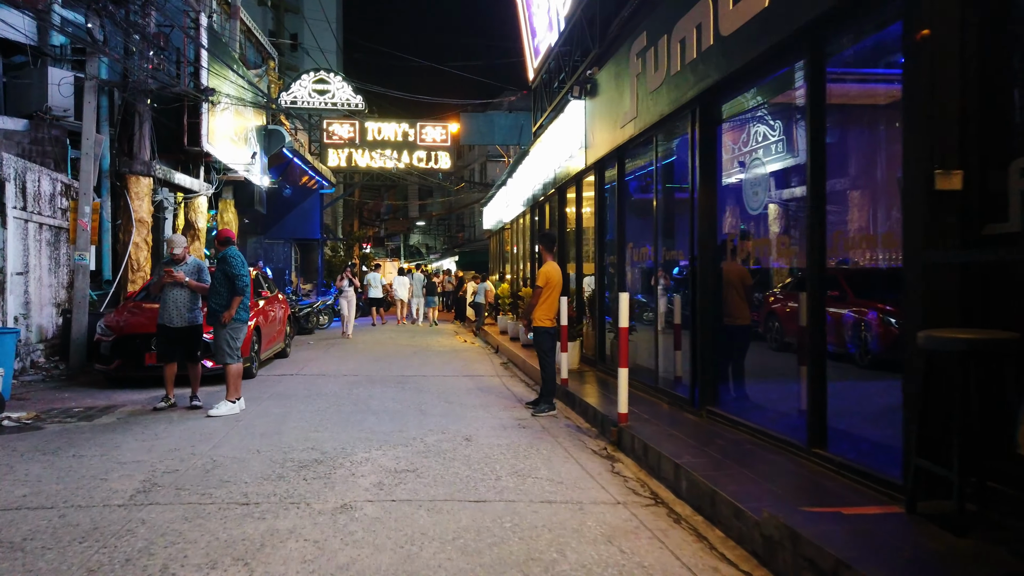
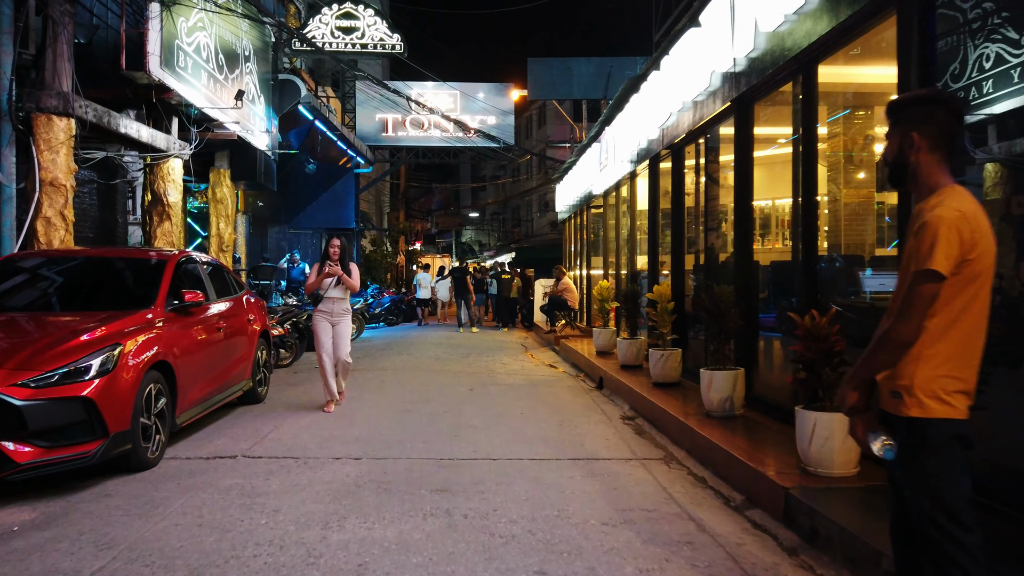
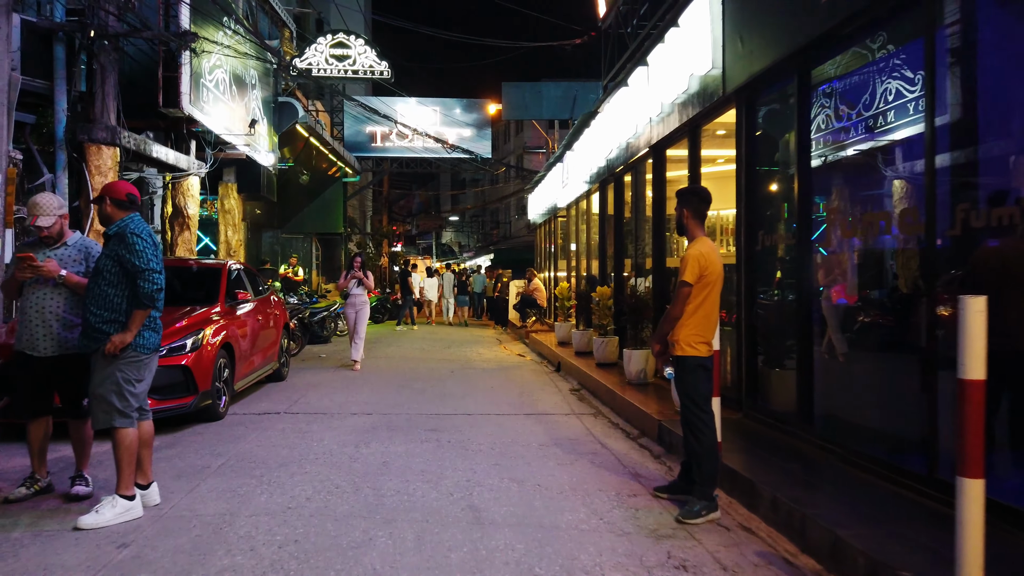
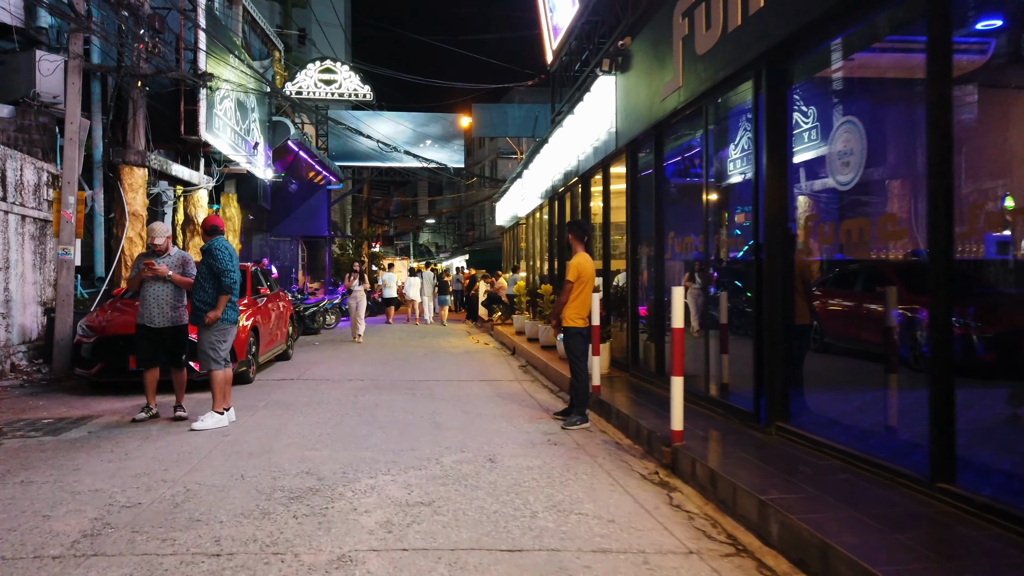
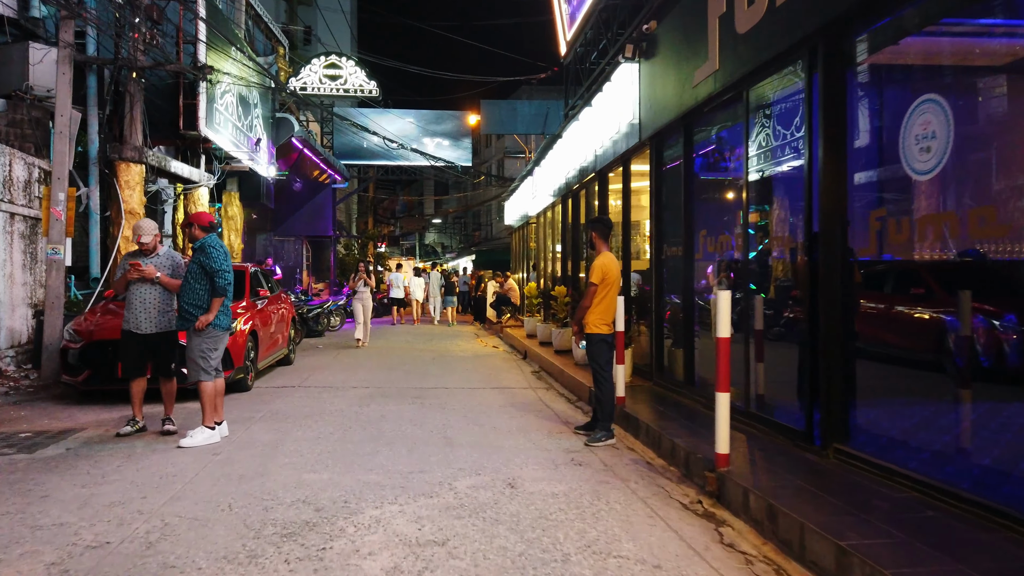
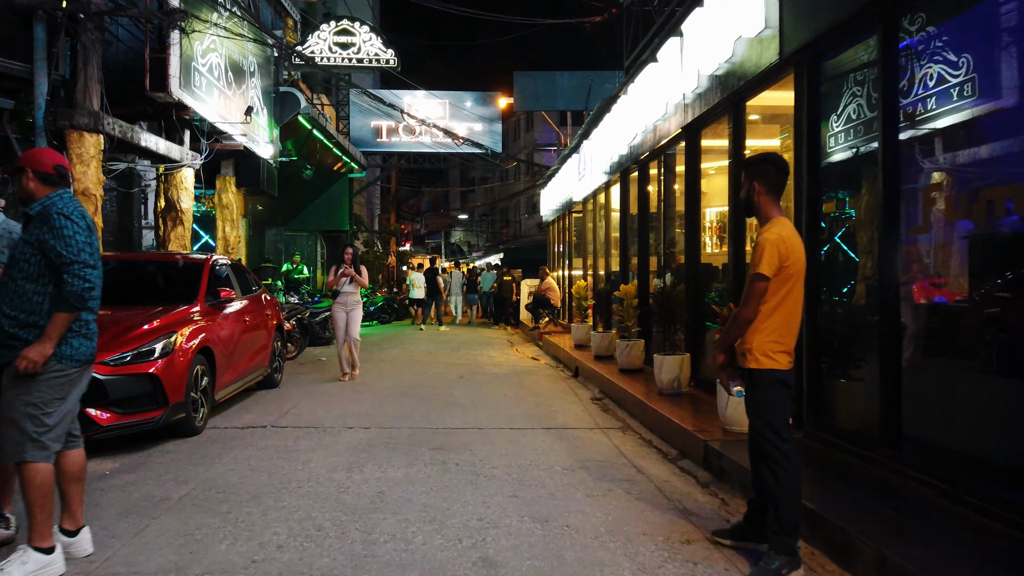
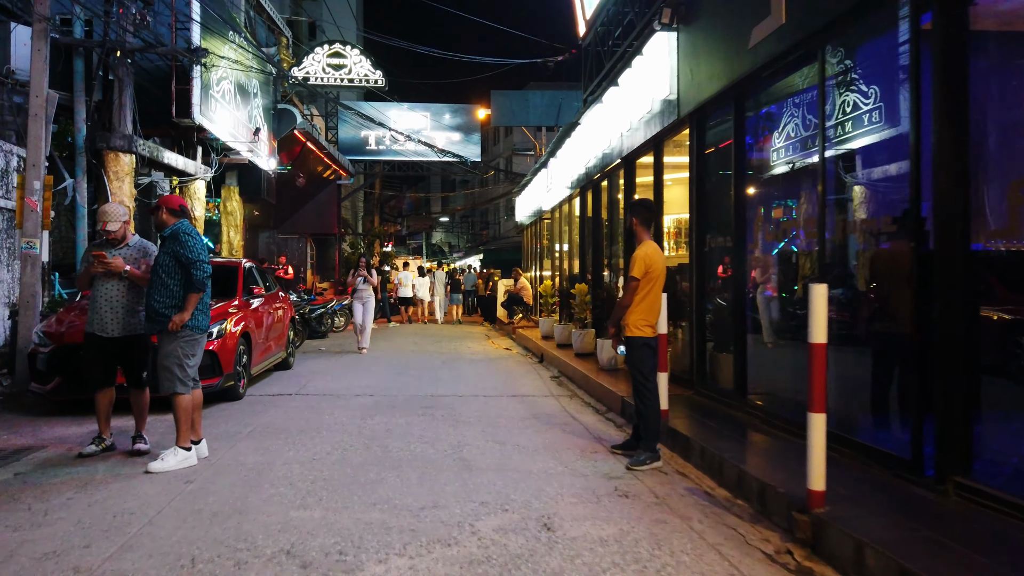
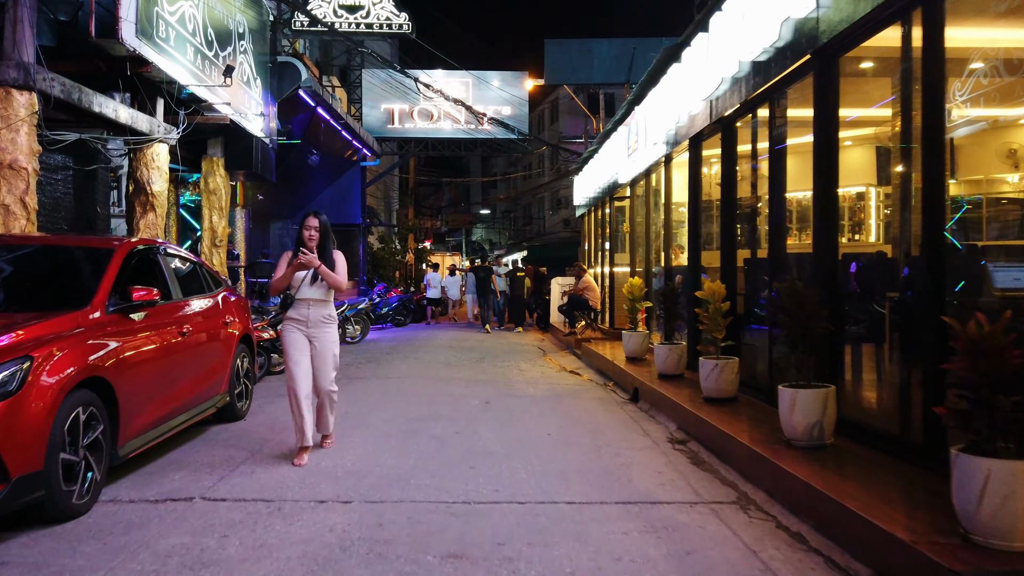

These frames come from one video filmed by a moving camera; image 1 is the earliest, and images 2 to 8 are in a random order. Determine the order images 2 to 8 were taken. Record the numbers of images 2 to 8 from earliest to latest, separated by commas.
4, 5, 7, 3, 6, 2, 8
